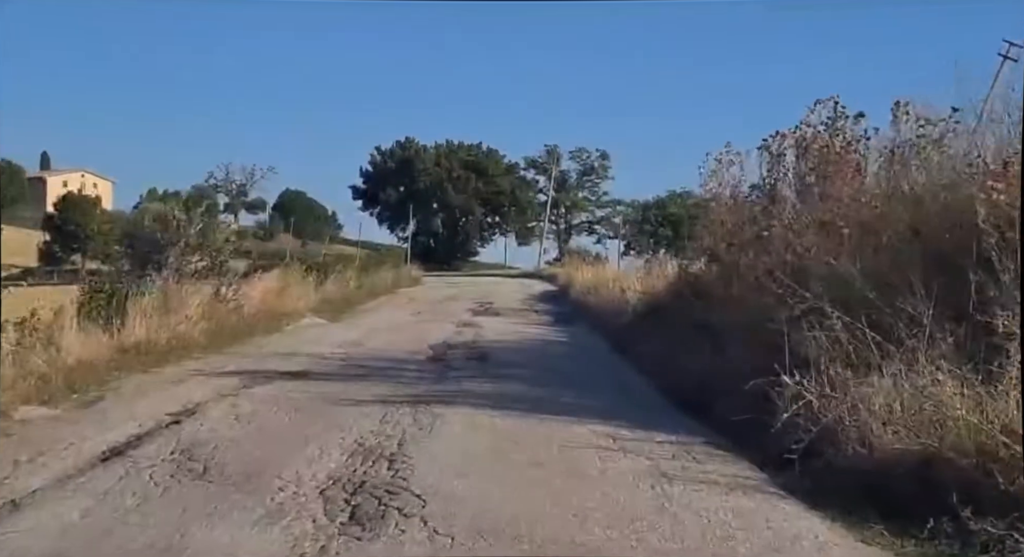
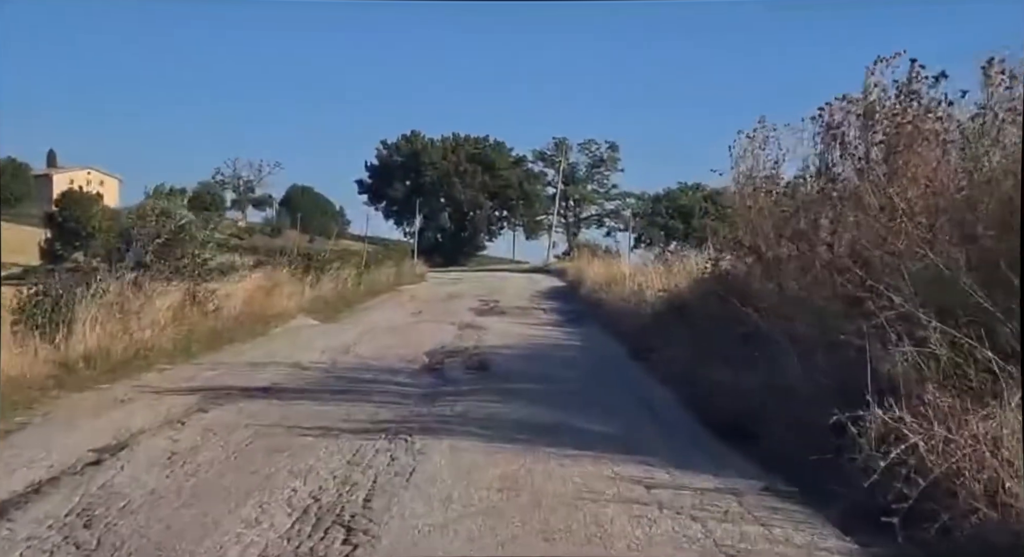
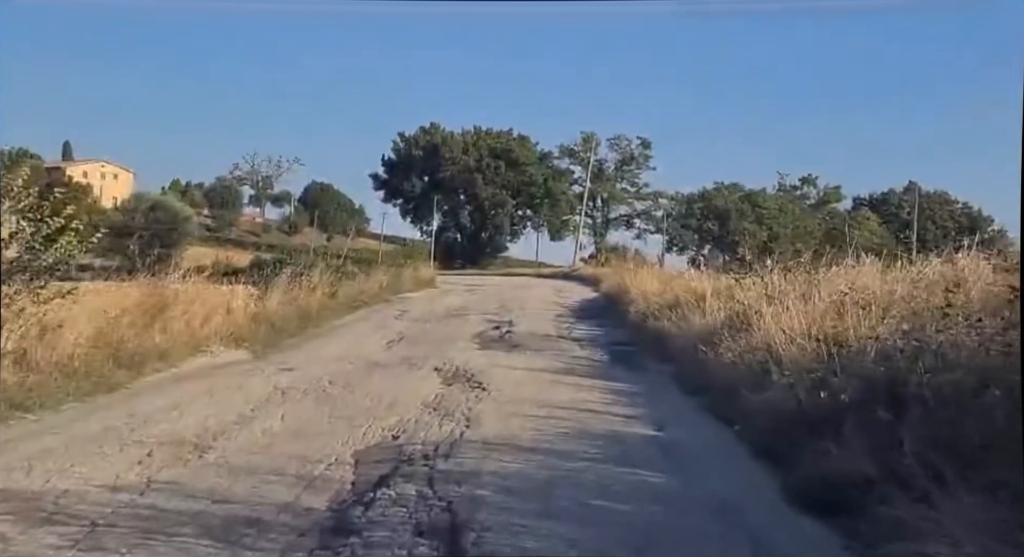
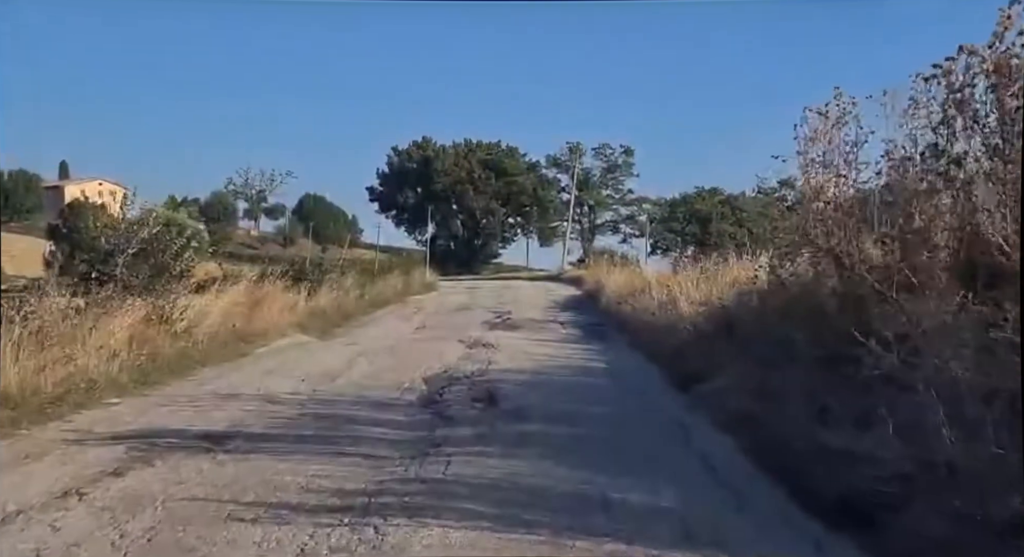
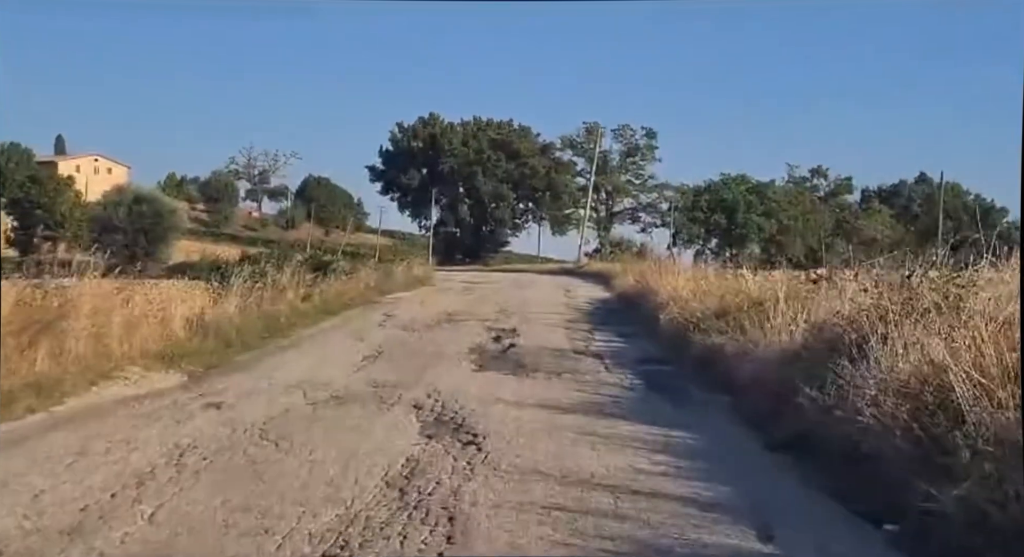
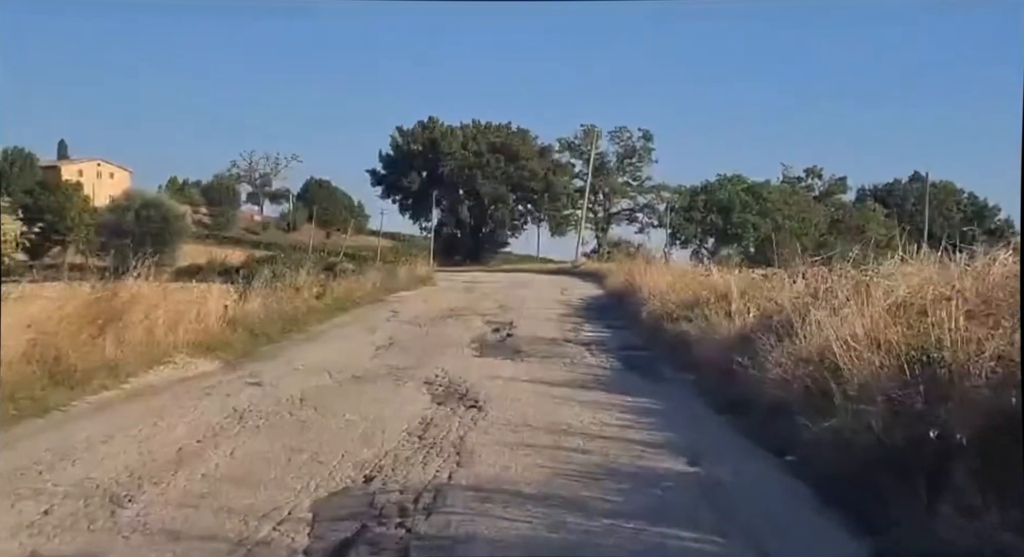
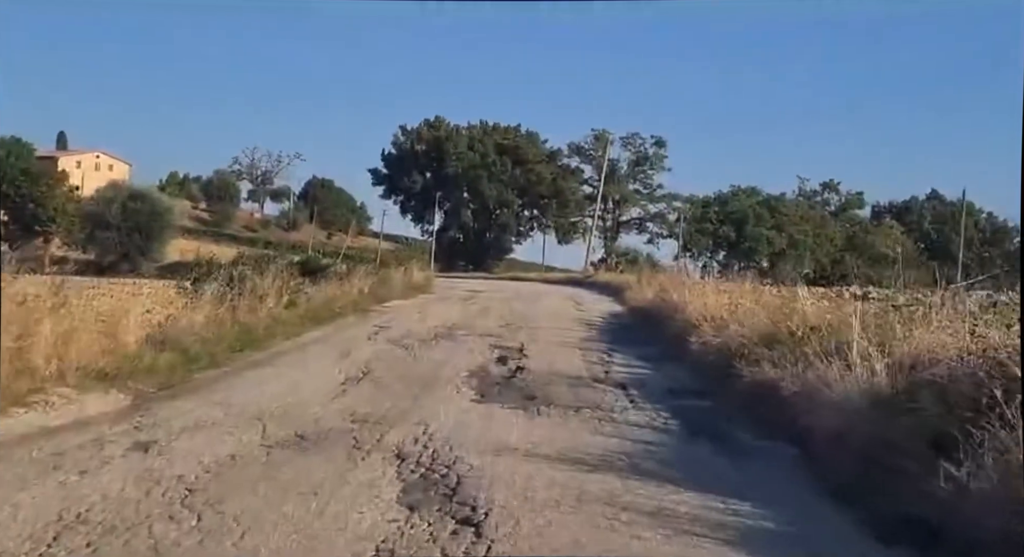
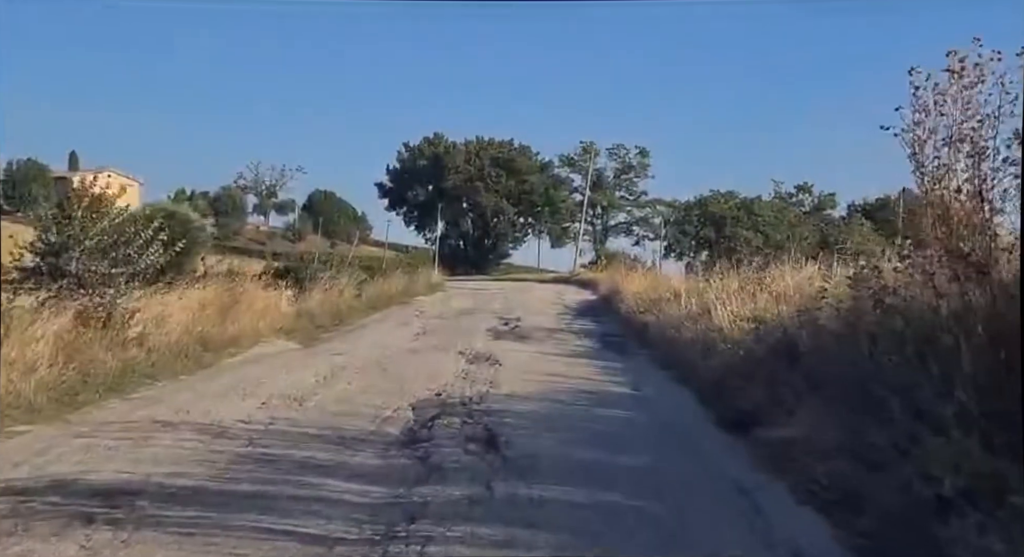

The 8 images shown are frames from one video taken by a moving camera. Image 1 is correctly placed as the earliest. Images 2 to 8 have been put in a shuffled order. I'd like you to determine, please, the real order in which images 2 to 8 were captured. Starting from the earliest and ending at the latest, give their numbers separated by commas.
2, 4, 8, 3, 6, 5, 7
